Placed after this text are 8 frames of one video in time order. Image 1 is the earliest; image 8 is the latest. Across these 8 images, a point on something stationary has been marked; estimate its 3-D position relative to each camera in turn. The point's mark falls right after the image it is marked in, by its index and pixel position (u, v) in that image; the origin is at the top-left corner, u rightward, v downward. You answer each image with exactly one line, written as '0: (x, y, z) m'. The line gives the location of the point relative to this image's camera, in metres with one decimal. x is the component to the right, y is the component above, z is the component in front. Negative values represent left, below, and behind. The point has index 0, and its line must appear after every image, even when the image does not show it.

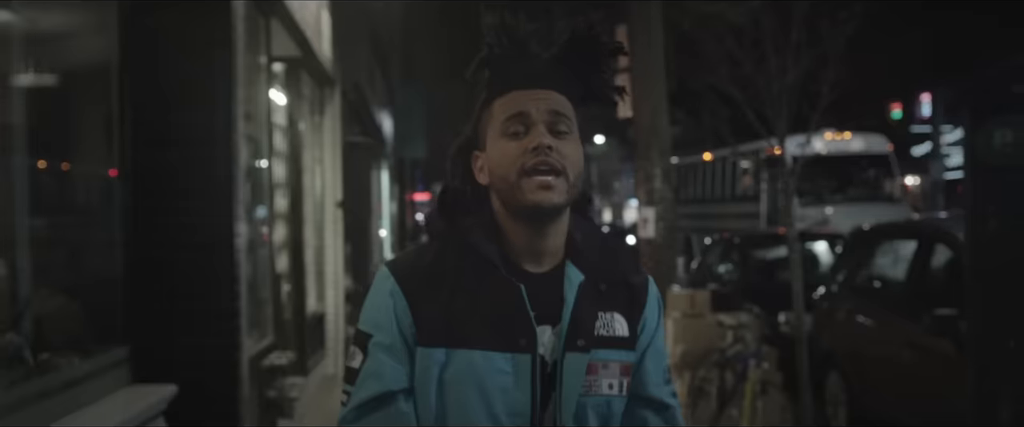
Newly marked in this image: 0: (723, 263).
0: (+2.5, -0.6, +11.5) m
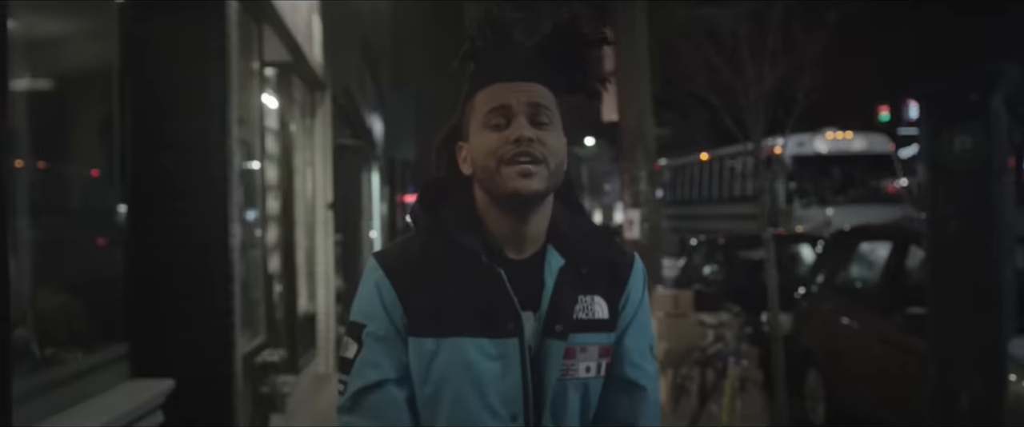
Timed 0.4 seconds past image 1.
0: (+2.3, -0.6, +11.7) m
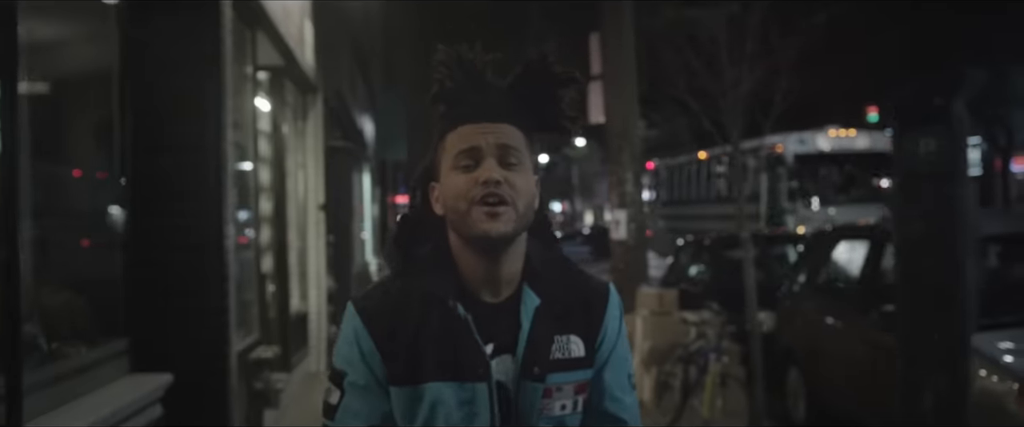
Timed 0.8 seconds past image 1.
0: (+2.2, -0.6, +11.9) m
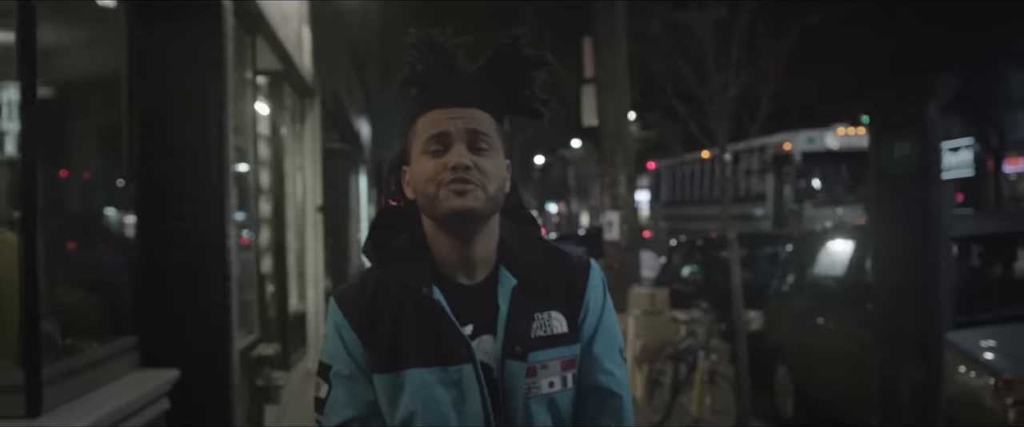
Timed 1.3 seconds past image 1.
0: (+2.1, -0.6, +12.1) m
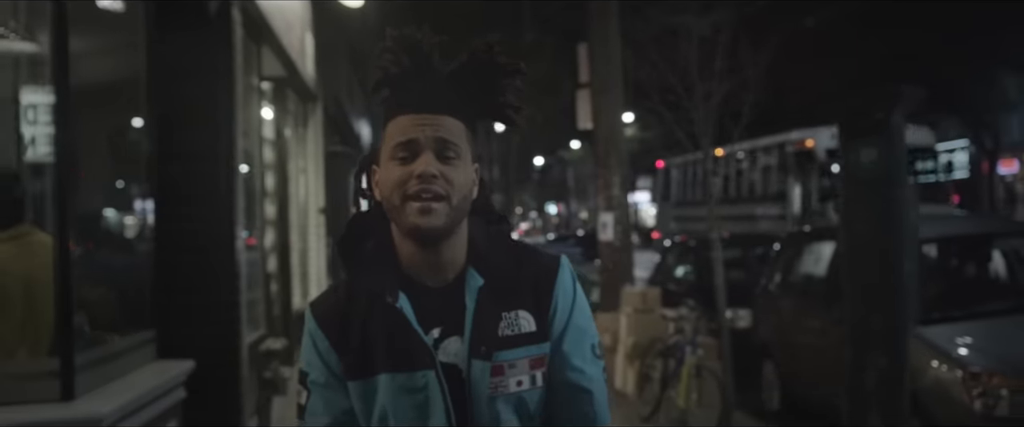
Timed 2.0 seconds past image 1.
0: (+2.1, -0.6, +12.4) m
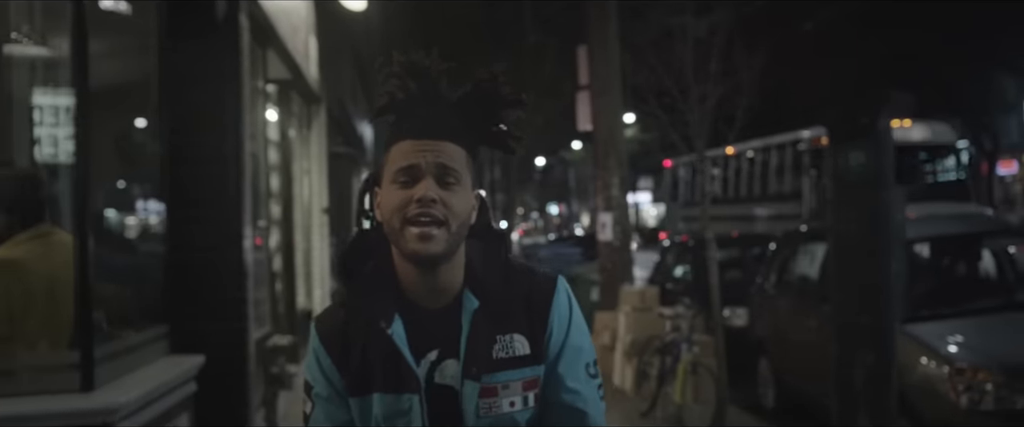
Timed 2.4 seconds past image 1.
0: (+2.1, -0.6, +12.6) m
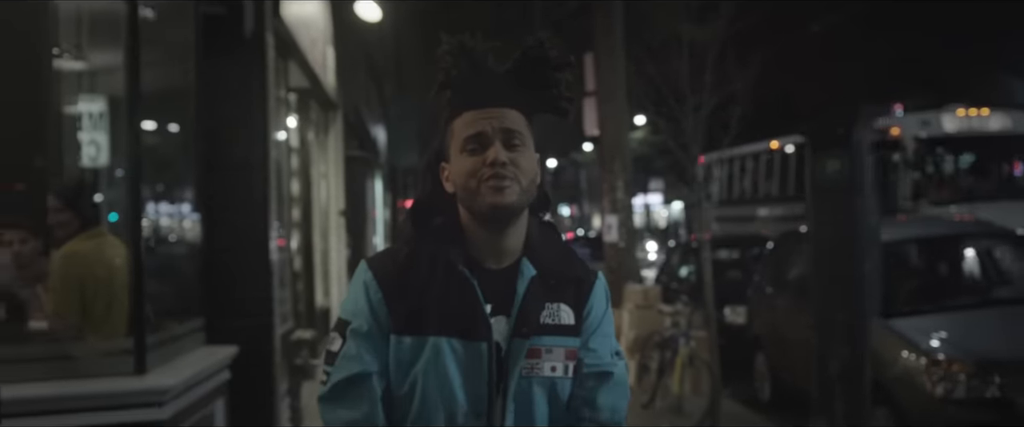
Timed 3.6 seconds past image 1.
0: (+2.2, -0.7, +13.0) m
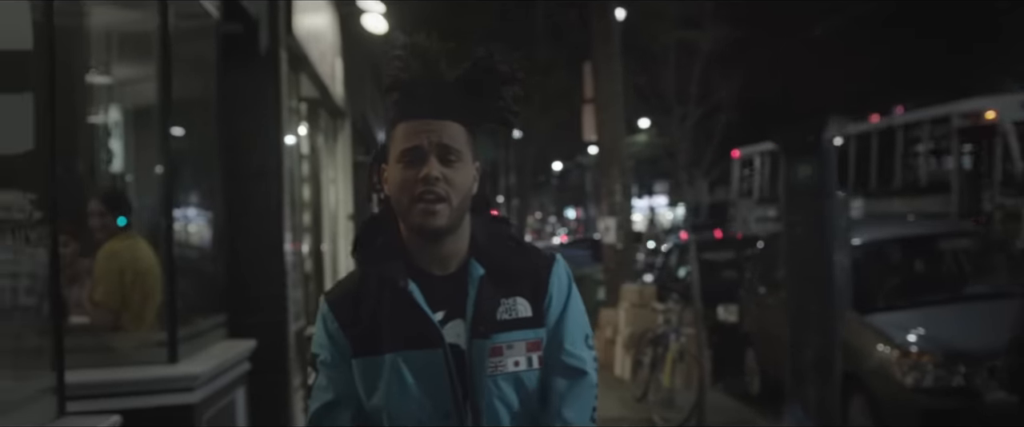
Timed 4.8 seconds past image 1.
0: (+2.3, -0.7, +13.5) m
